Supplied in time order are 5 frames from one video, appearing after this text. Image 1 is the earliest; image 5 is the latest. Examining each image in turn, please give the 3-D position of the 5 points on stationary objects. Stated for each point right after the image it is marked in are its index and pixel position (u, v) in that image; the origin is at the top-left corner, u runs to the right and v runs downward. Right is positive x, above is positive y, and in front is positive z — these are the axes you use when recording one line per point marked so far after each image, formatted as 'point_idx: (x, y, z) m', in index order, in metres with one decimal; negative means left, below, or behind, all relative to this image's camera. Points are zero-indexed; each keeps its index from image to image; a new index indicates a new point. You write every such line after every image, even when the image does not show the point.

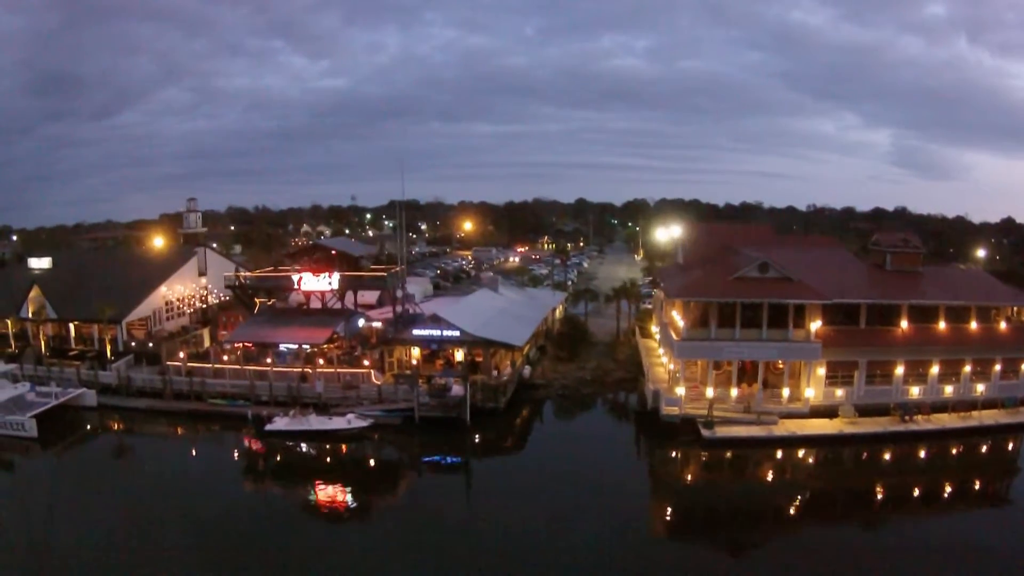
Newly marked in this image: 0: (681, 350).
0: (+5.7, -2.2, +19.8) m
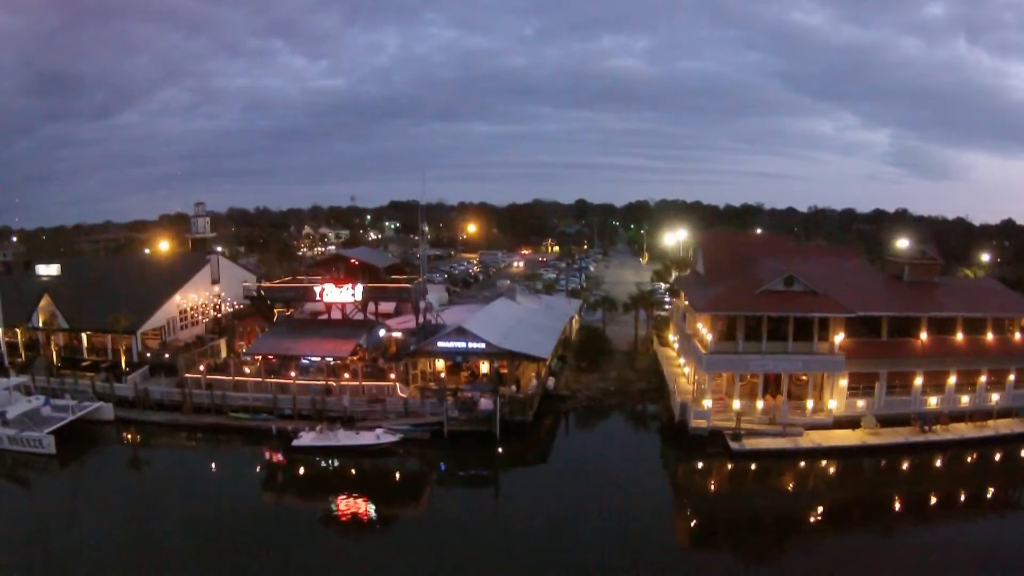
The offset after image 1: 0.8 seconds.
0: (+6.5, -2.5, +19.7) m
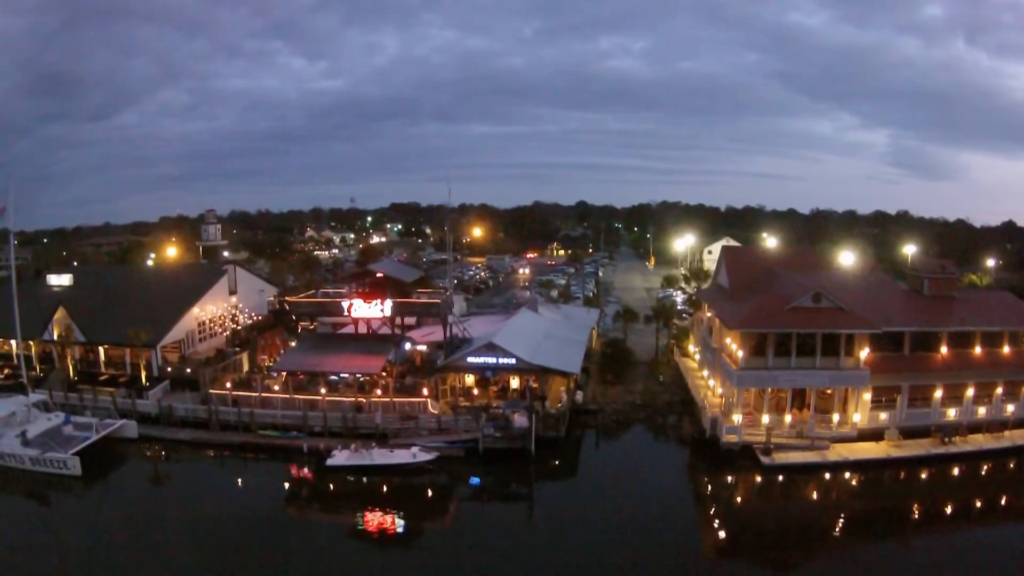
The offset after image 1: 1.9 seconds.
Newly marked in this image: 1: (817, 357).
0: (+7.4, -2.9, +19.7) m
1: (+10.0, -2.3, +20.0) m
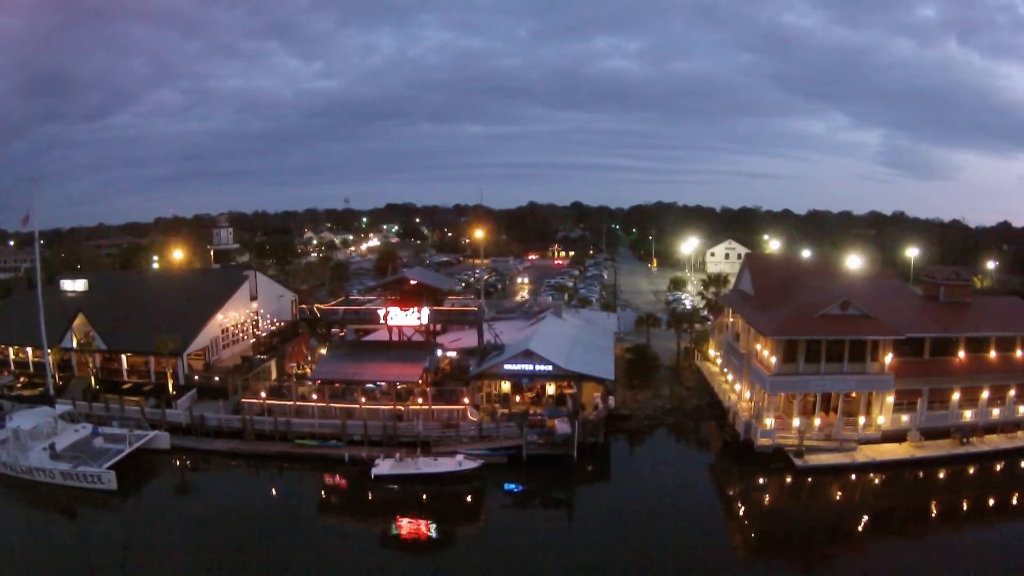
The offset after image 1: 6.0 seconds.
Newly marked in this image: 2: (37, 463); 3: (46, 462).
0: (+8.5, -3.2, +20.1) m
1: (+11.1, -2.5, +20.4) m
2: (-15.4, -5.6, +19.6) m
3: (-15.1, -5.6, +19.6) m
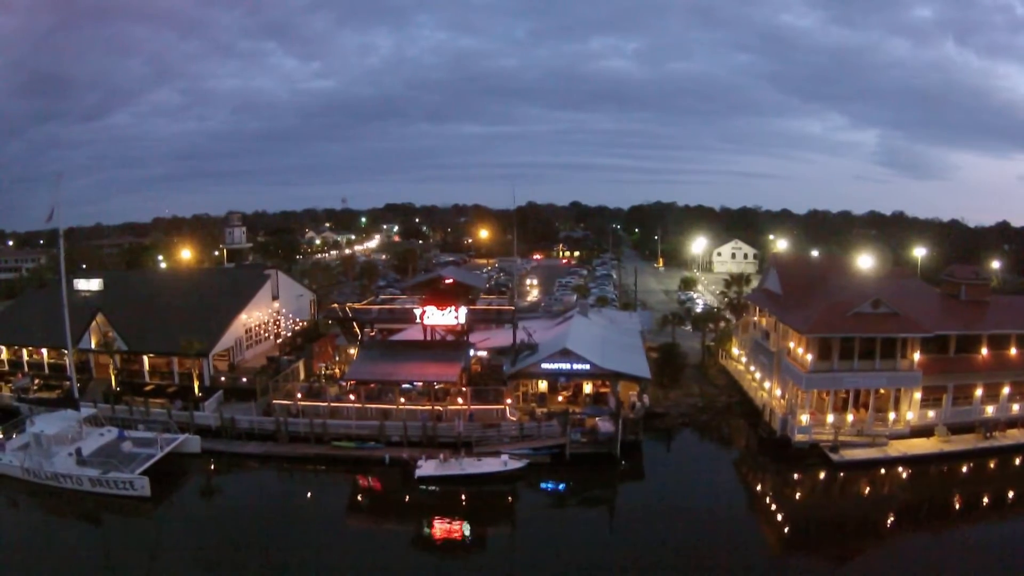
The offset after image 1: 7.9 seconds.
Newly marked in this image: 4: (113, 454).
0: (+9.7, -3.1, +20.1) m
1: (+12.3, -2.4, +20.5) m
2: (-14.2, -5.6, +19.2) m
3: (-13.9, -5.6, +19.2) m
4: (-13.2, -5.2, +19.8) m
